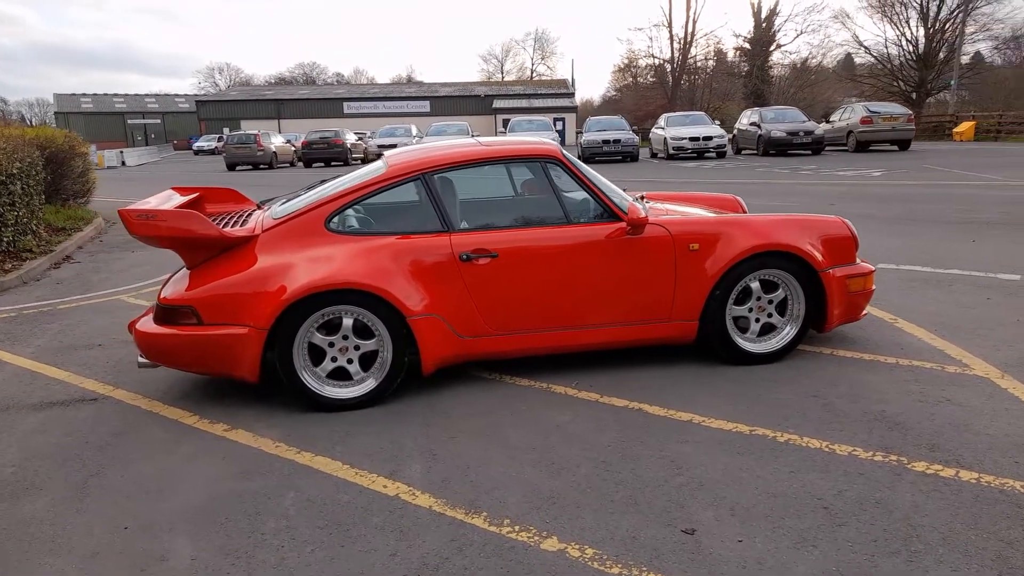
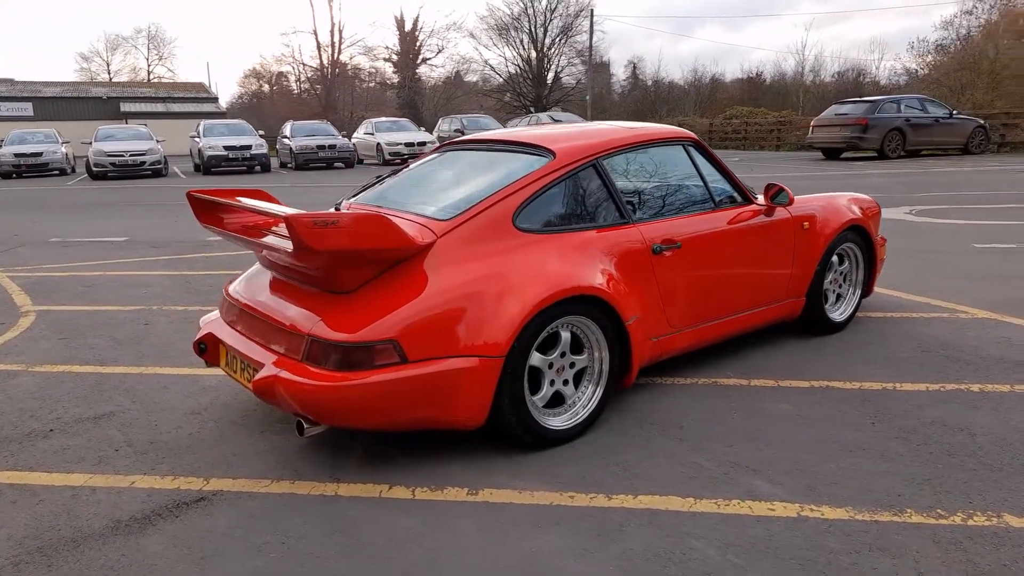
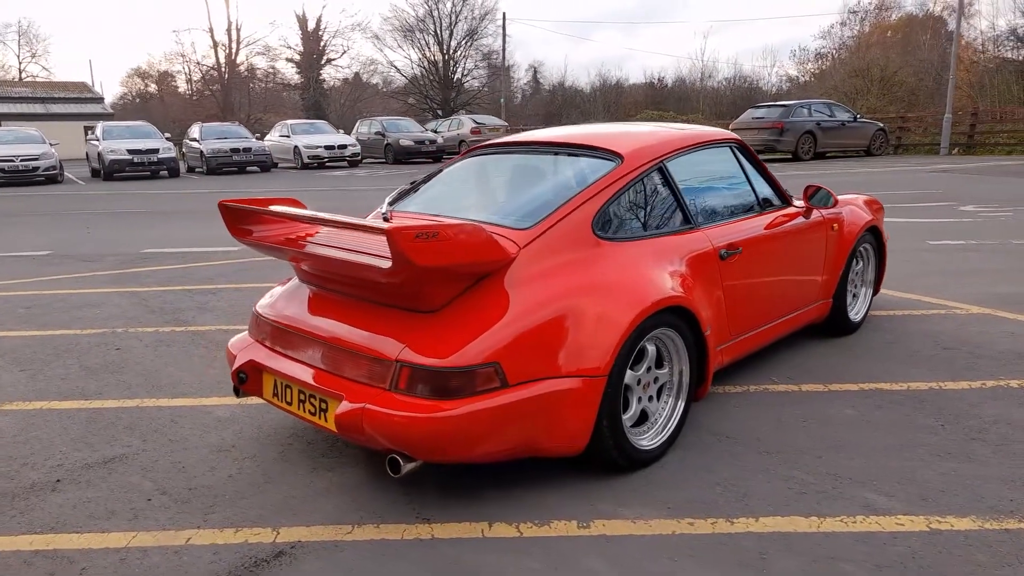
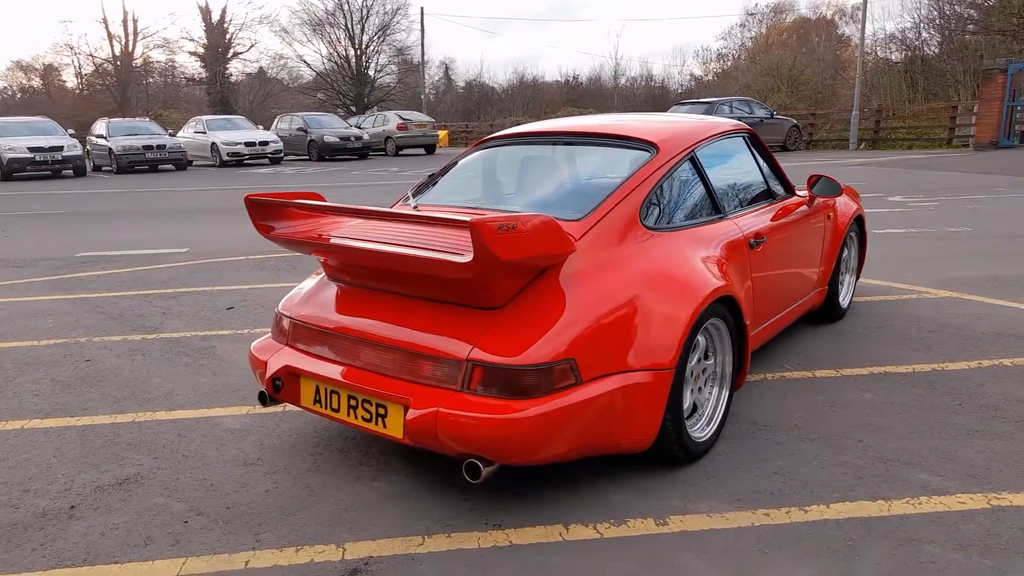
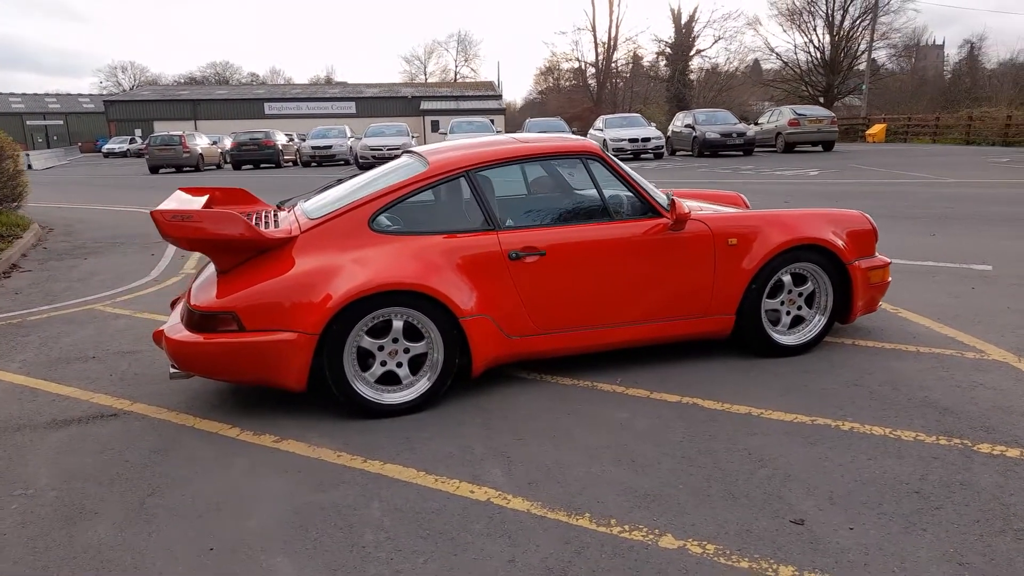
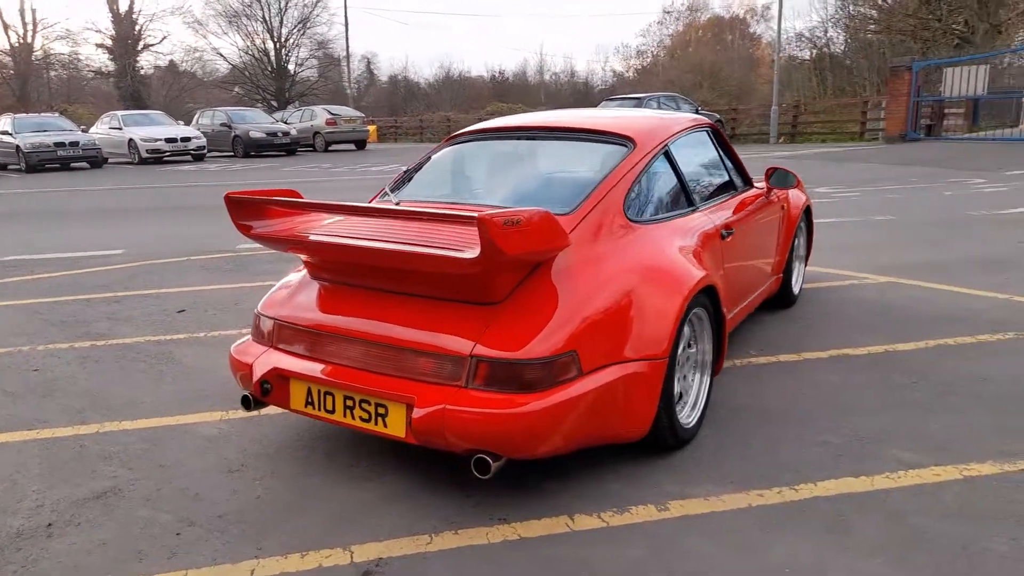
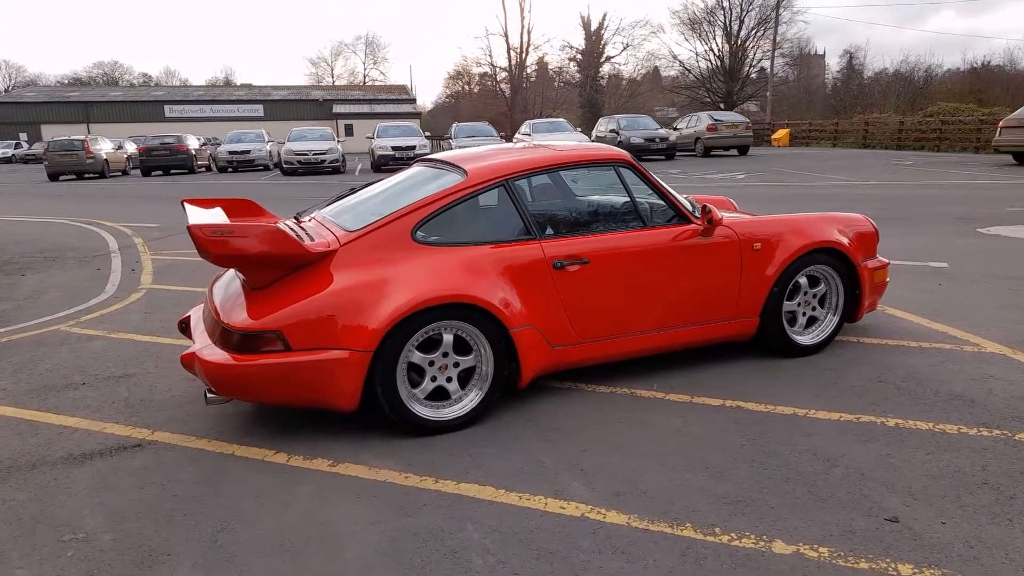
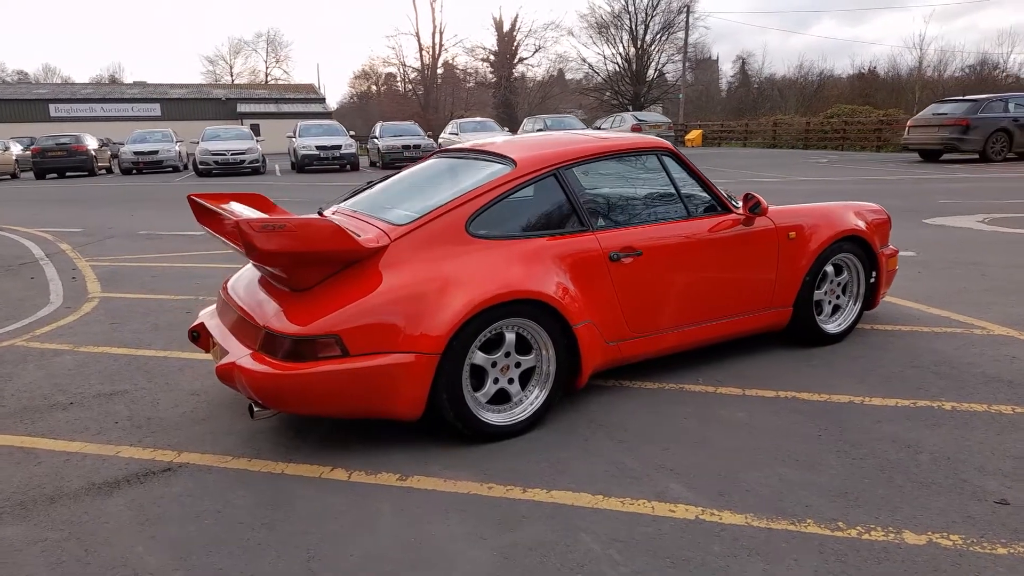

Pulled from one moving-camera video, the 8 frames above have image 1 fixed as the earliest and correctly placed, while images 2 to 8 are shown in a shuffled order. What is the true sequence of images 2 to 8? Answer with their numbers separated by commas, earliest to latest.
5, 7, 8, 2, 3, 4, 6
